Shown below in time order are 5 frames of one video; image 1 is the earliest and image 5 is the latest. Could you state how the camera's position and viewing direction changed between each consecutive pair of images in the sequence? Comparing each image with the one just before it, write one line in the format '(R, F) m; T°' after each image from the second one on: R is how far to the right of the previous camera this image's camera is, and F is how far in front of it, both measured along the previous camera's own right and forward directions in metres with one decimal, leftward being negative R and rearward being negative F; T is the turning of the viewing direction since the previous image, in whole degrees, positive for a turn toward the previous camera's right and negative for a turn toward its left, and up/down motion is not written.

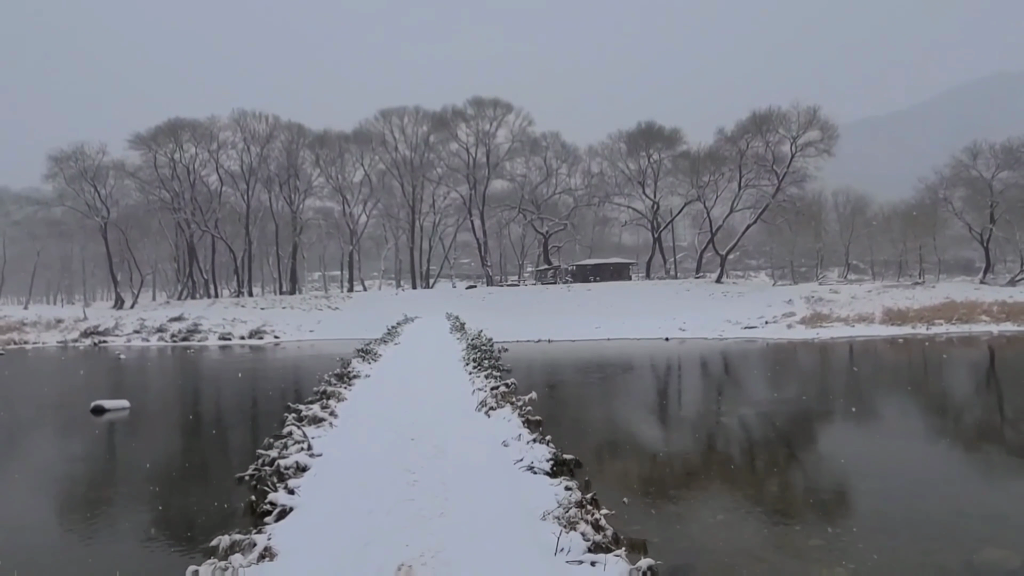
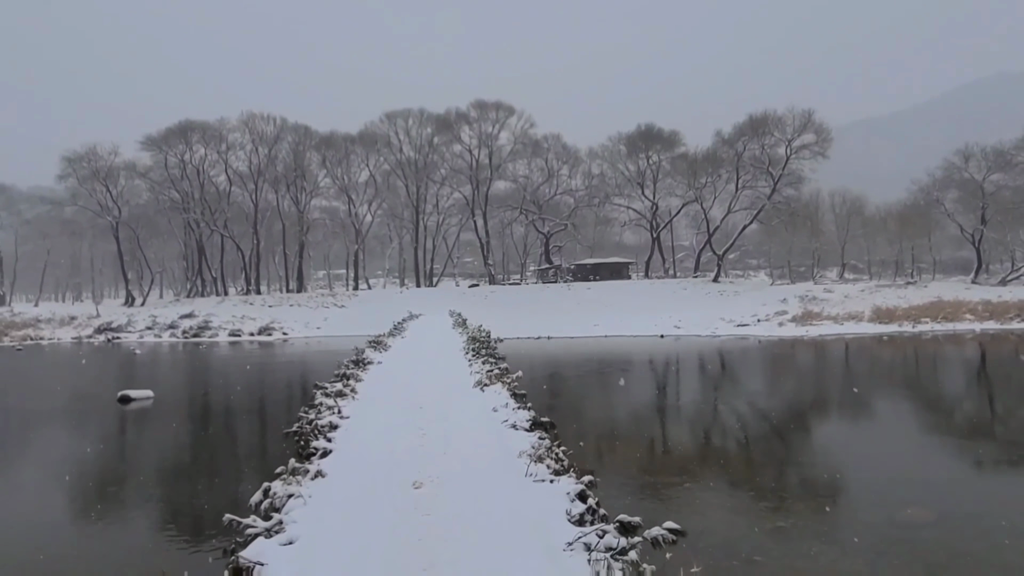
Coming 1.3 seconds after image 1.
(+0.1, -0.7) m; 0°
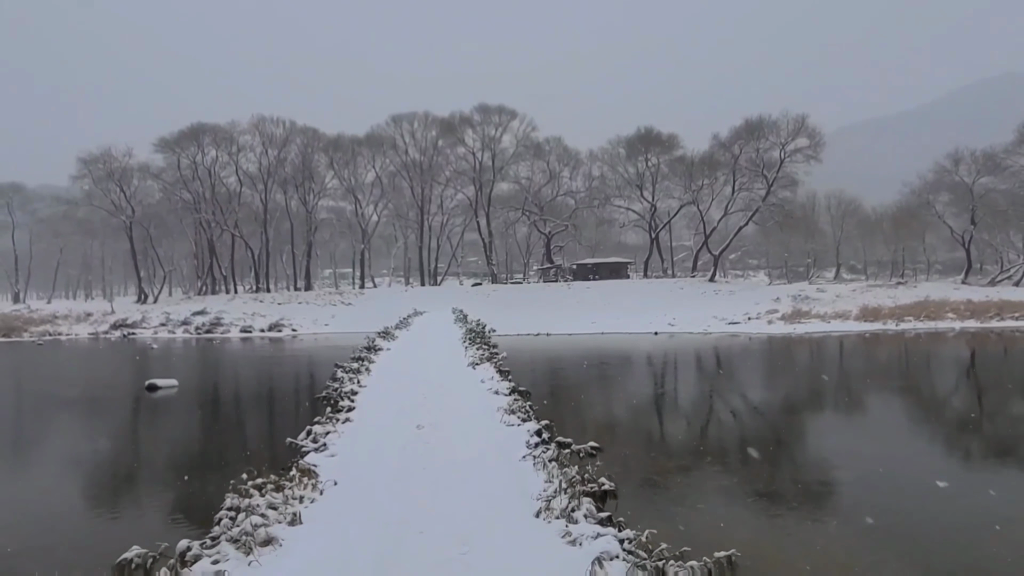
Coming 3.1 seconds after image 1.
(+0.1, -0.9) m; 0°
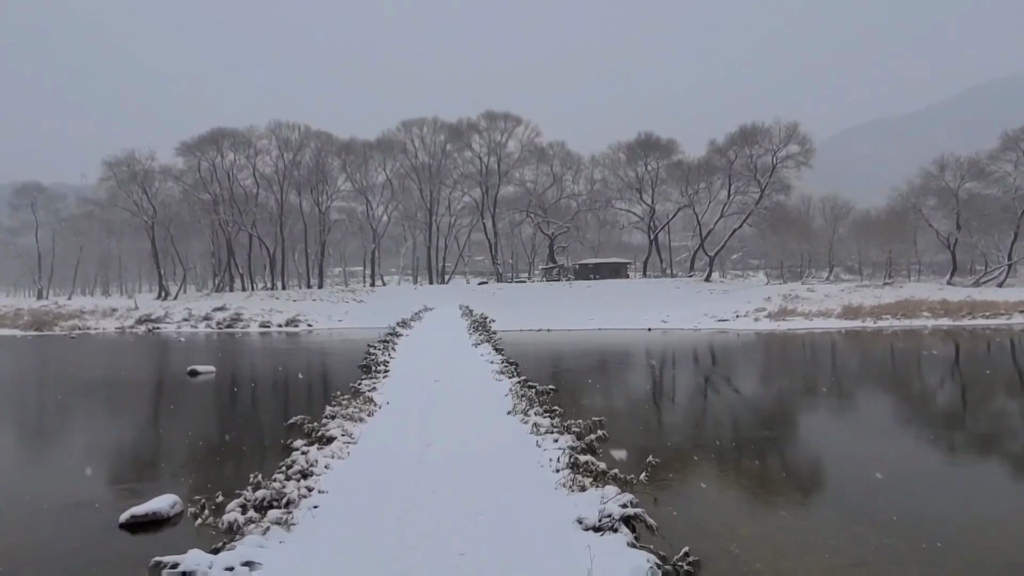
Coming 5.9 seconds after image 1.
(+0.1, -1.5) m; -1°
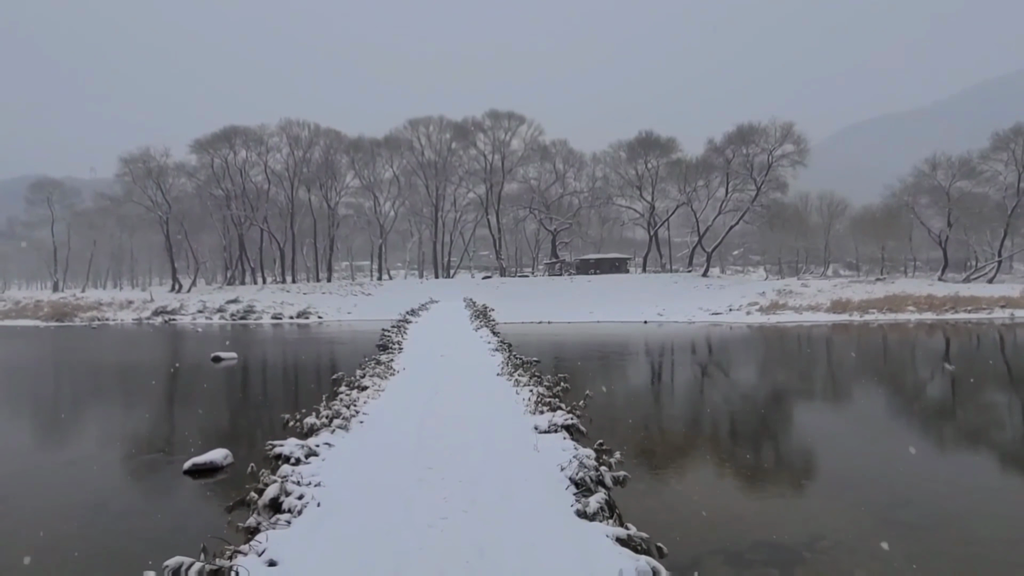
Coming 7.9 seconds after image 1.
(+0.1, -1.0) m; 0°
